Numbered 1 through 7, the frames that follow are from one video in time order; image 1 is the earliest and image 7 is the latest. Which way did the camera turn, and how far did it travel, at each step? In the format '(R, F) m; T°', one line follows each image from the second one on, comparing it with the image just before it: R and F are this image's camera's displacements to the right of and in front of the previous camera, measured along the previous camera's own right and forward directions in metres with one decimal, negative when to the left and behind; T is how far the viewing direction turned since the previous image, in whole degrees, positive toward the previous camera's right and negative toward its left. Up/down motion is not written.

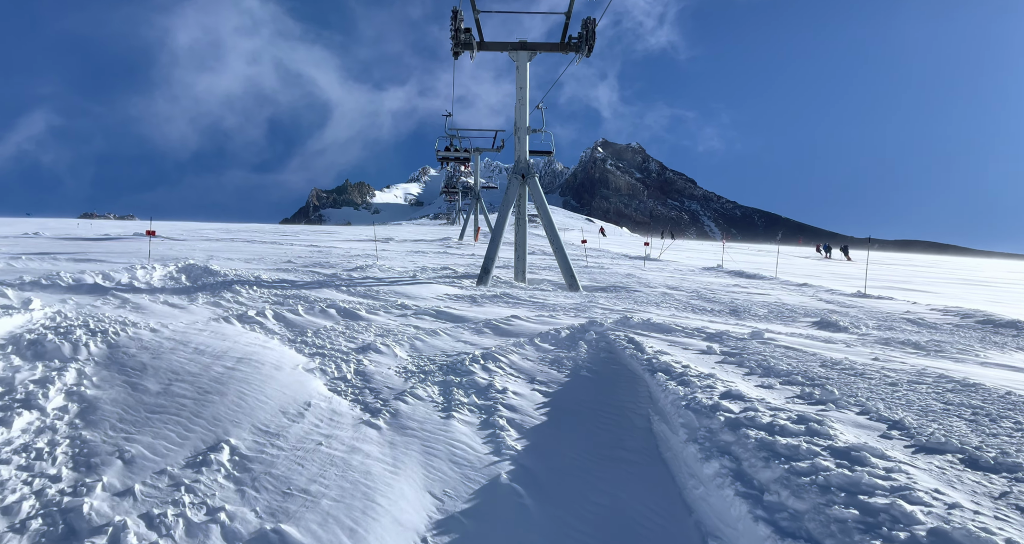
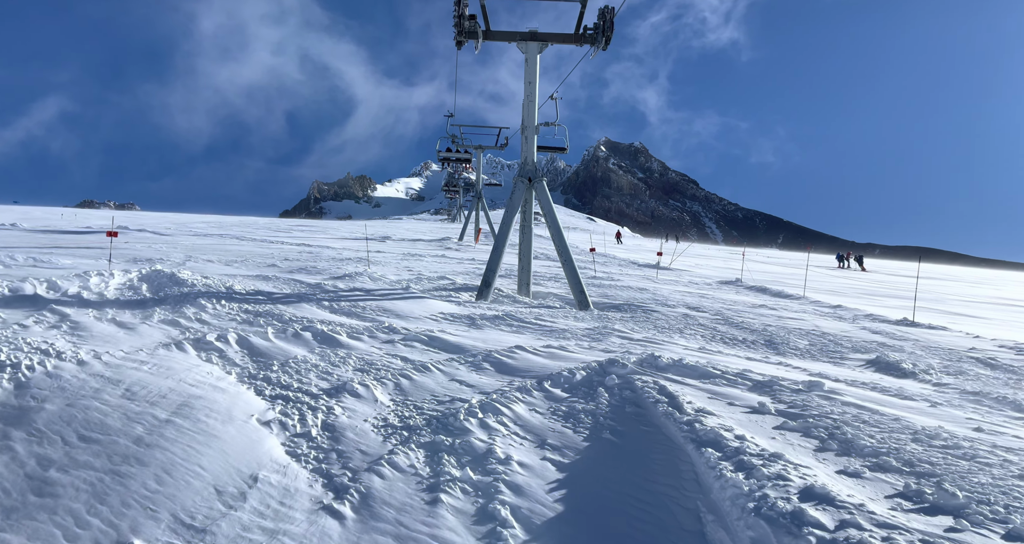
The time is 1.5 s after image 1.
(-0.1, +1.2) m; 0°
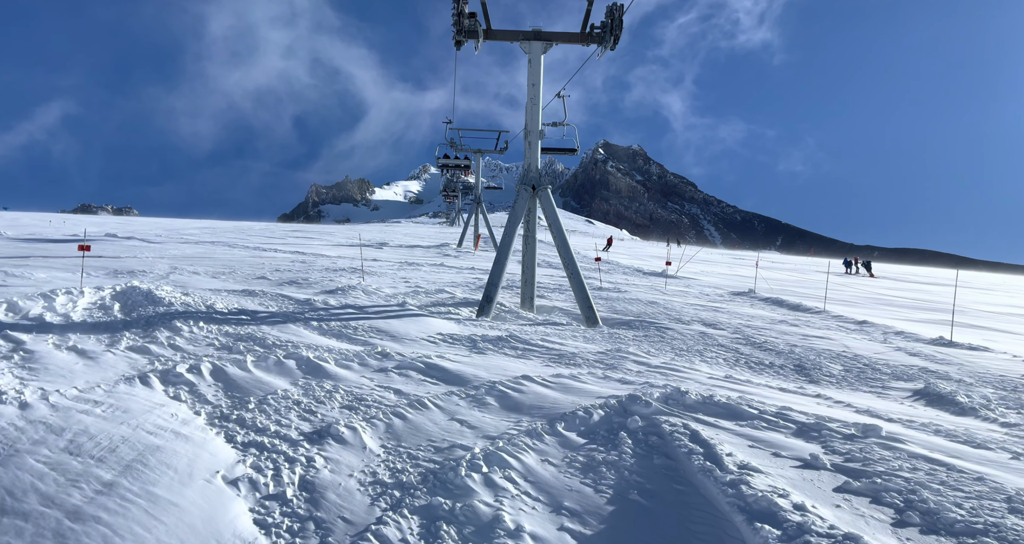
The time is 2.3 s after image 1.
(-0.1, +0.7) m; 0°
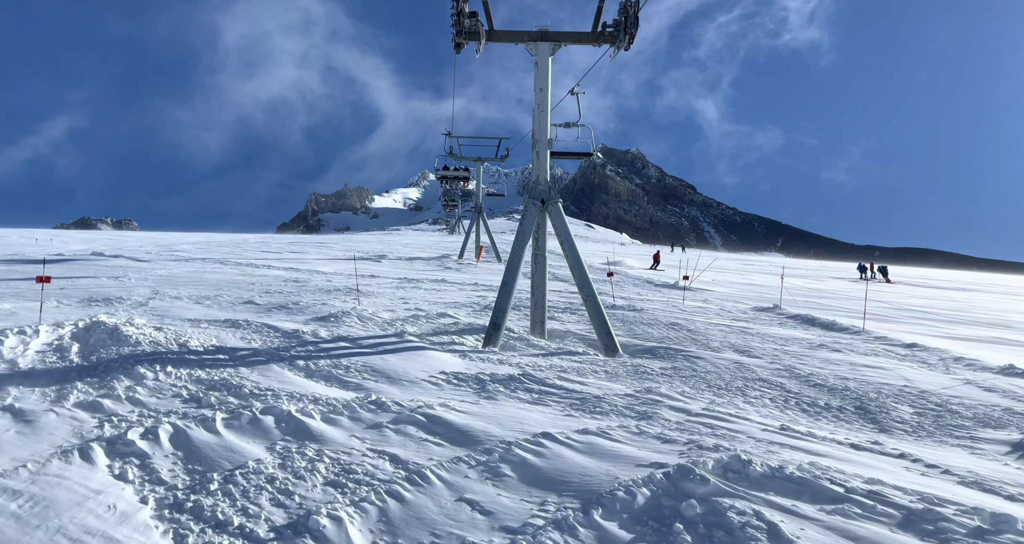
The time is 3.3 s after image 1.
(-0.1, +1.0) m; 0°
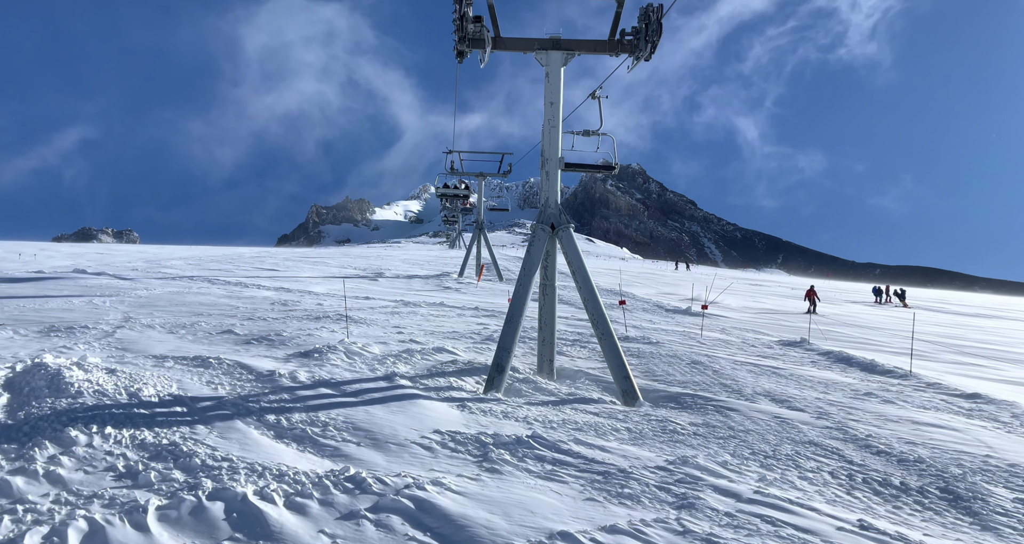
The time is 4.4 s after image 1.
(-0.1, +1.1) m; 0°
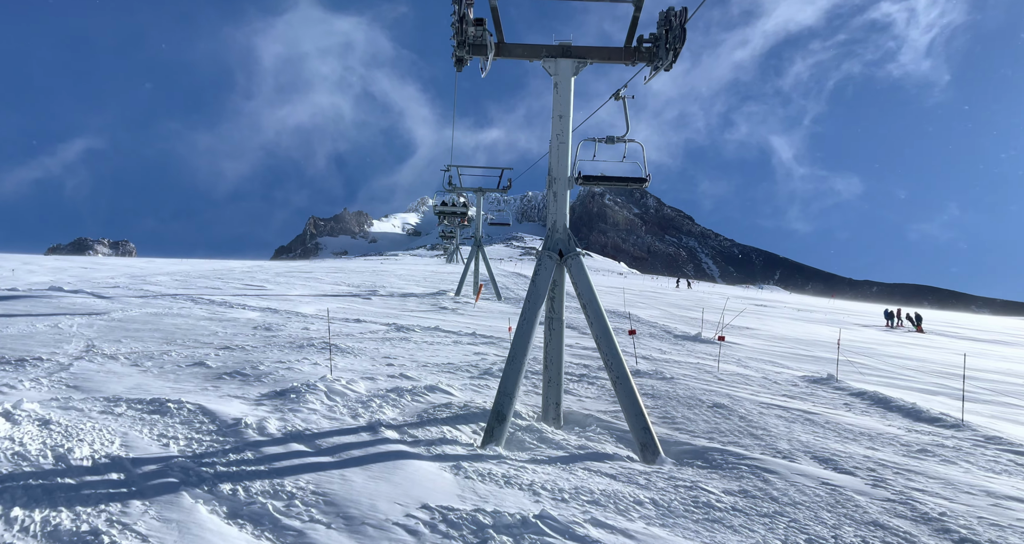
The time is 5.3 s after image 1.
(-0.1, +1.0) m; 0°
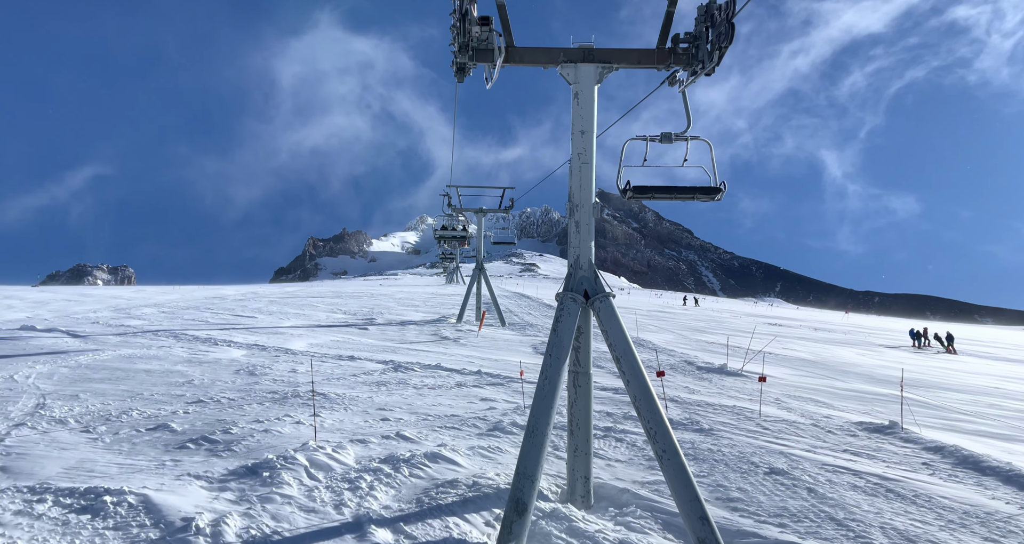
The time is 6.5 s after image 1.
(-0.2, +1.4) m; 0°
